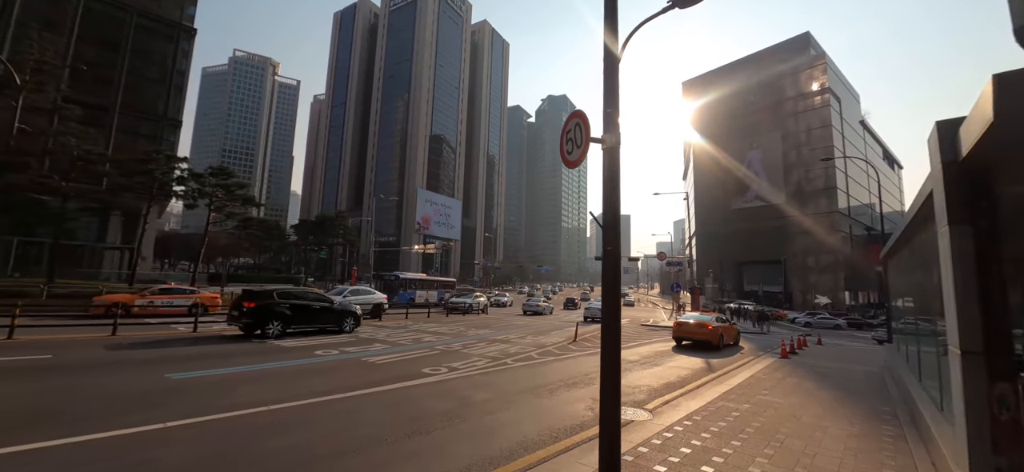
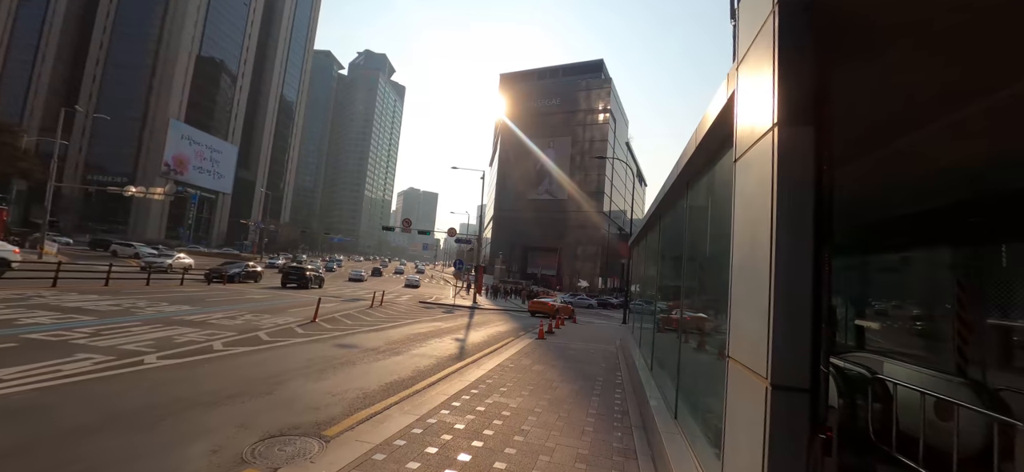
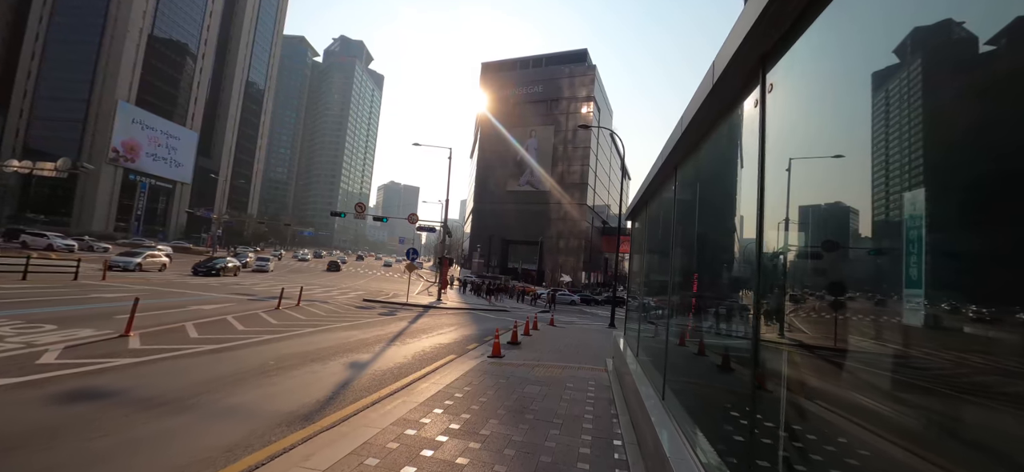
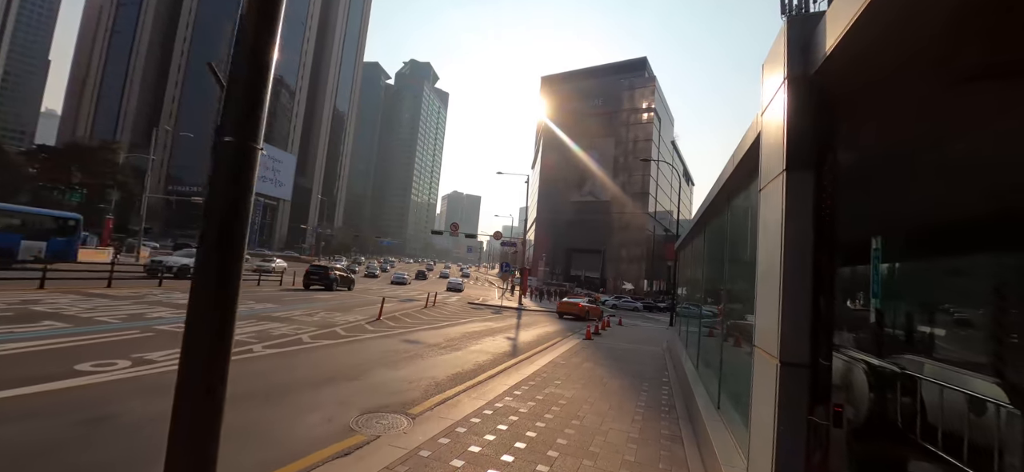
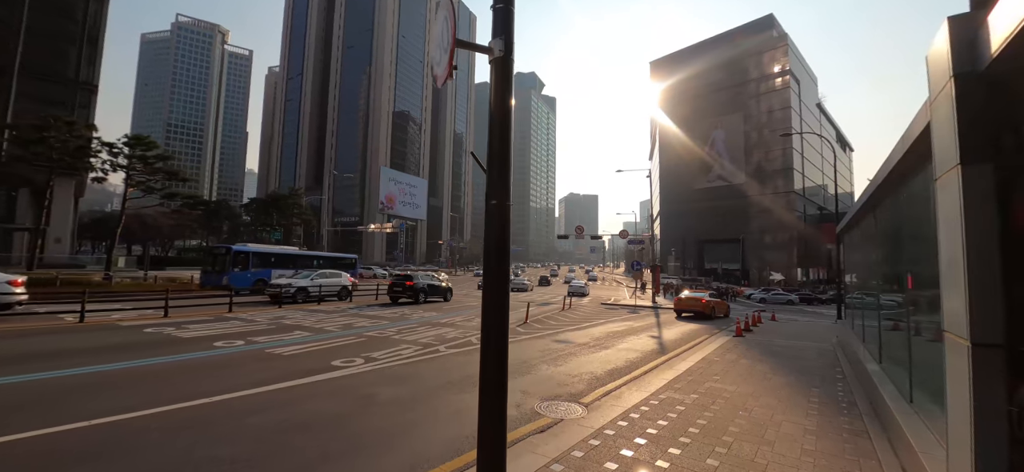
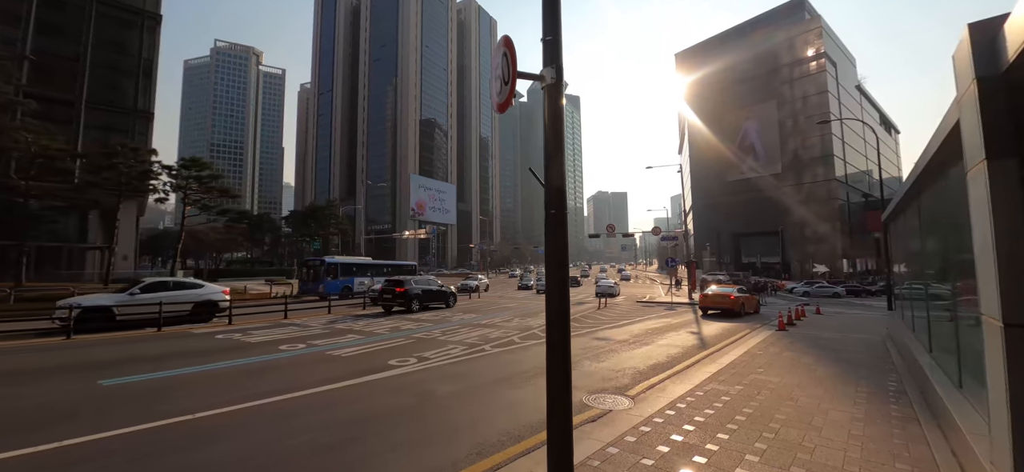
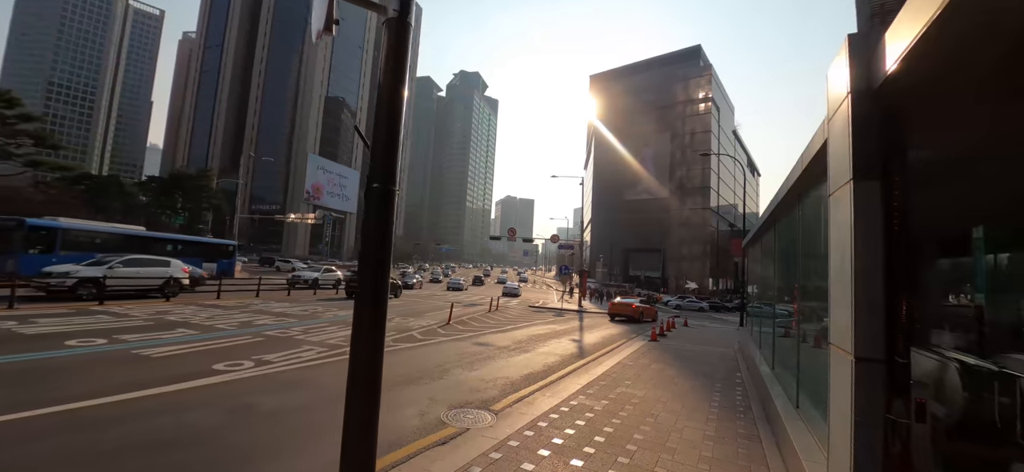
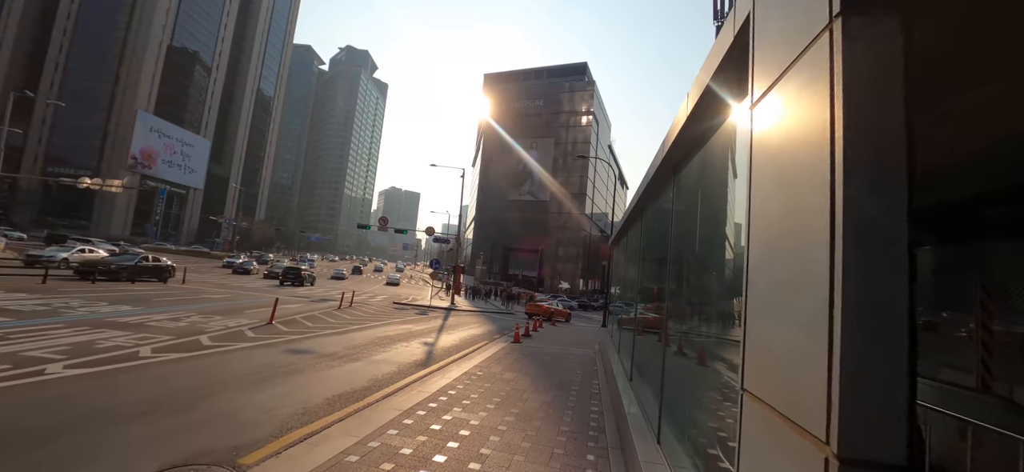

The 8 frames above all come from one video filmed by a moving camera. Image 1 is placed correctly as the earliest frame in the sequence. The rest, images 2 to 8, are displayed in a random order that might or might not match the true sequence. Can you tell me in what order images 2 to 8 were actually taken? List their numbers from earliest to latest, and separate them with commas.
6, 5, 7, 4, 2, 8, 3
